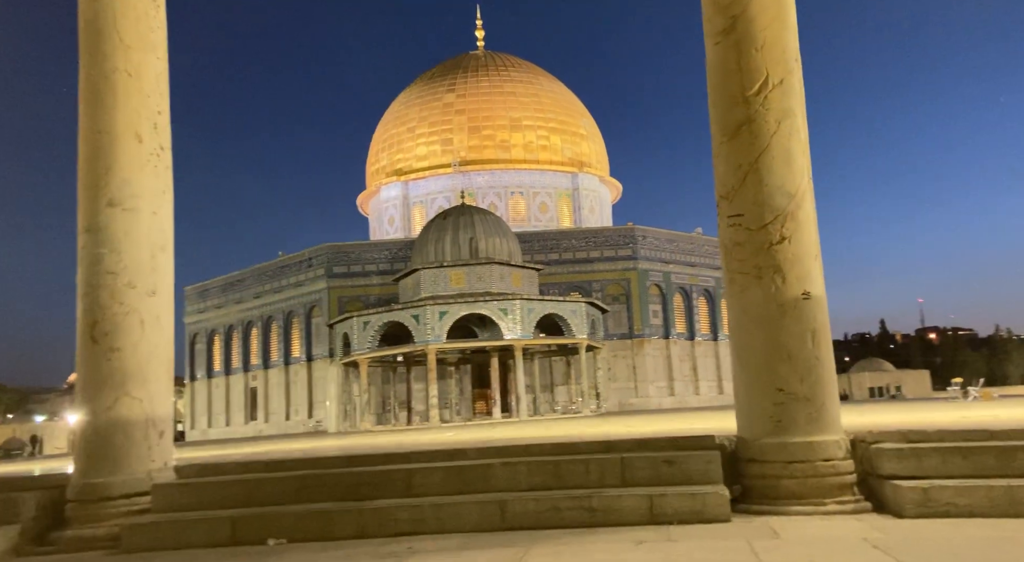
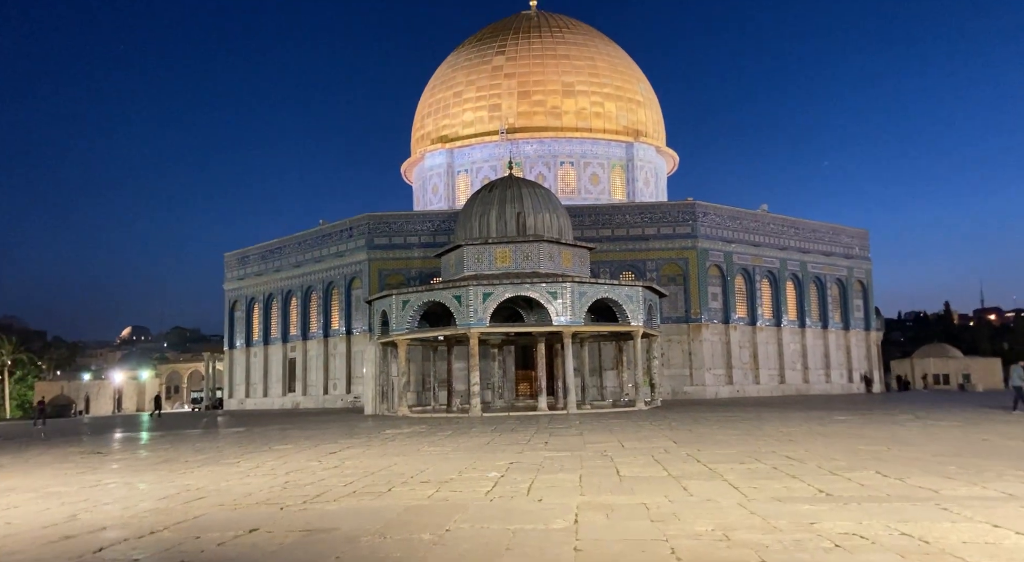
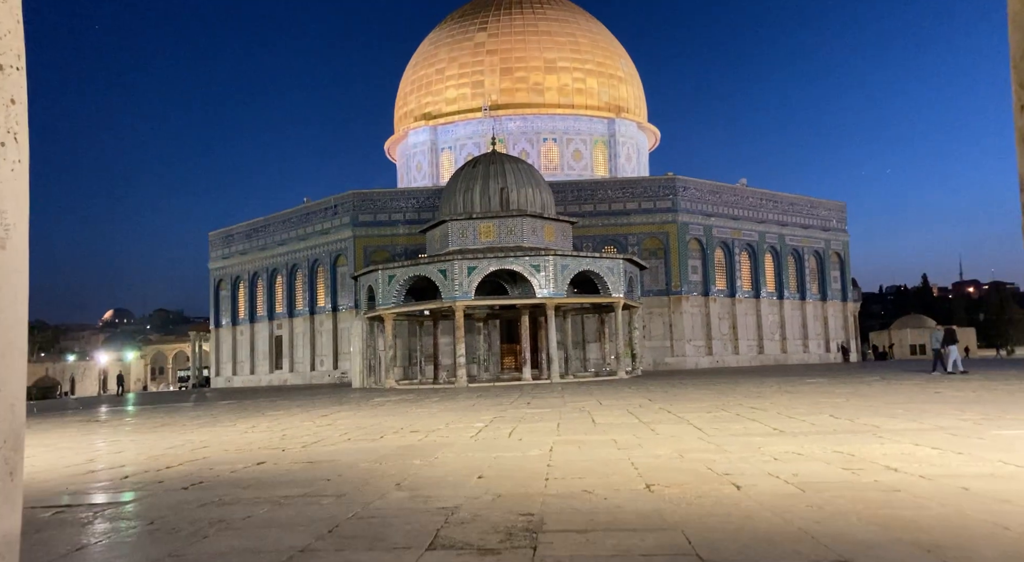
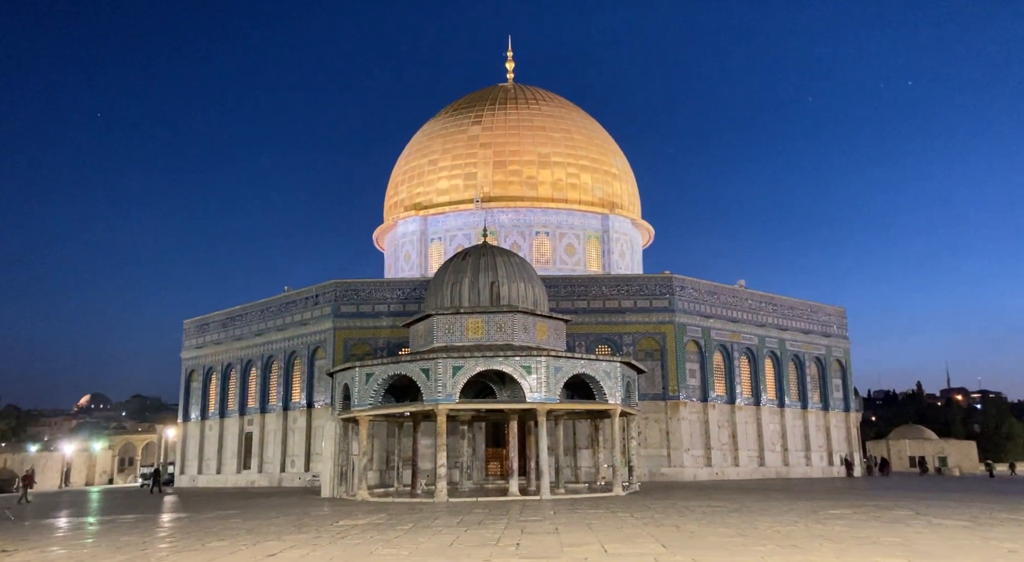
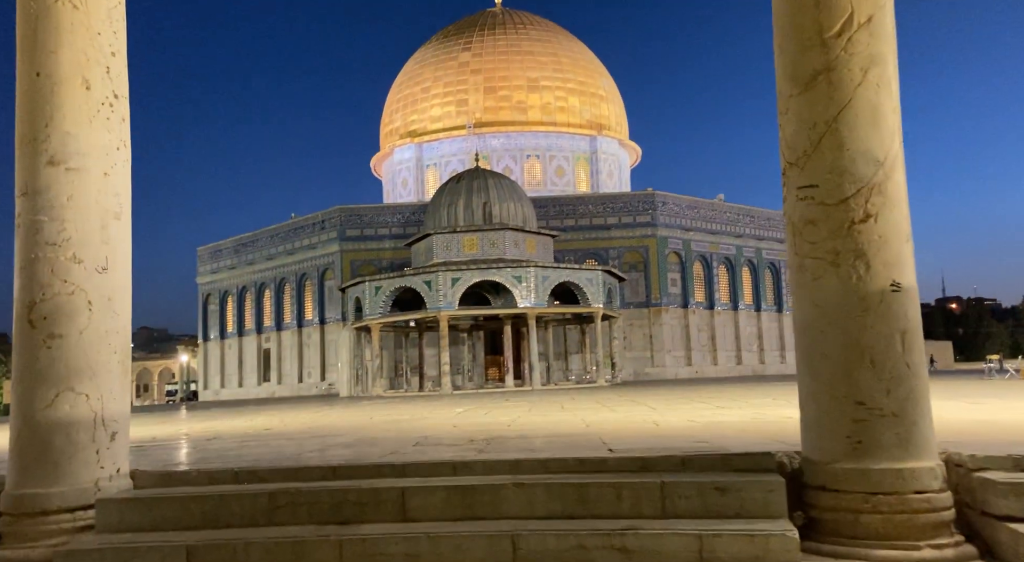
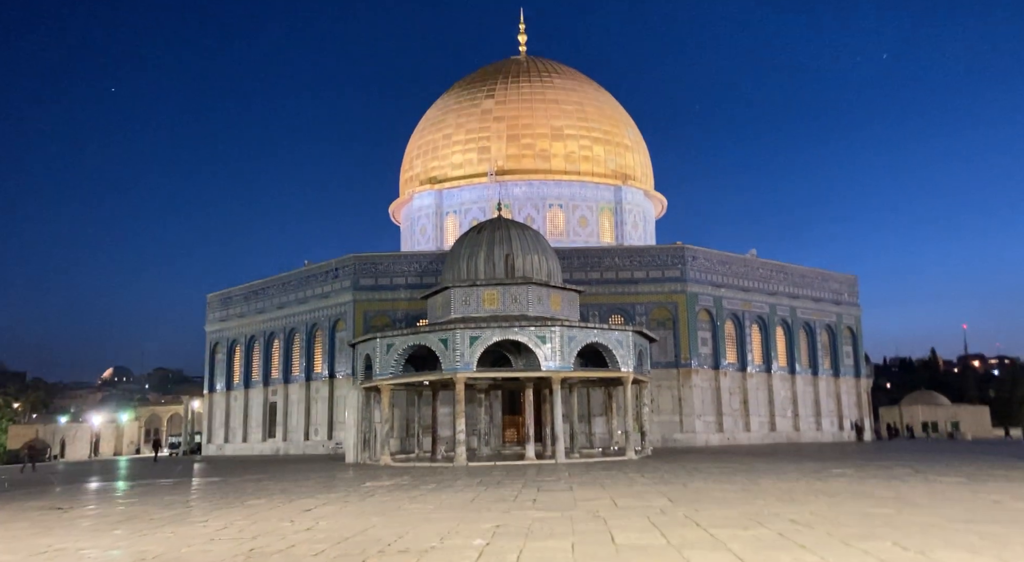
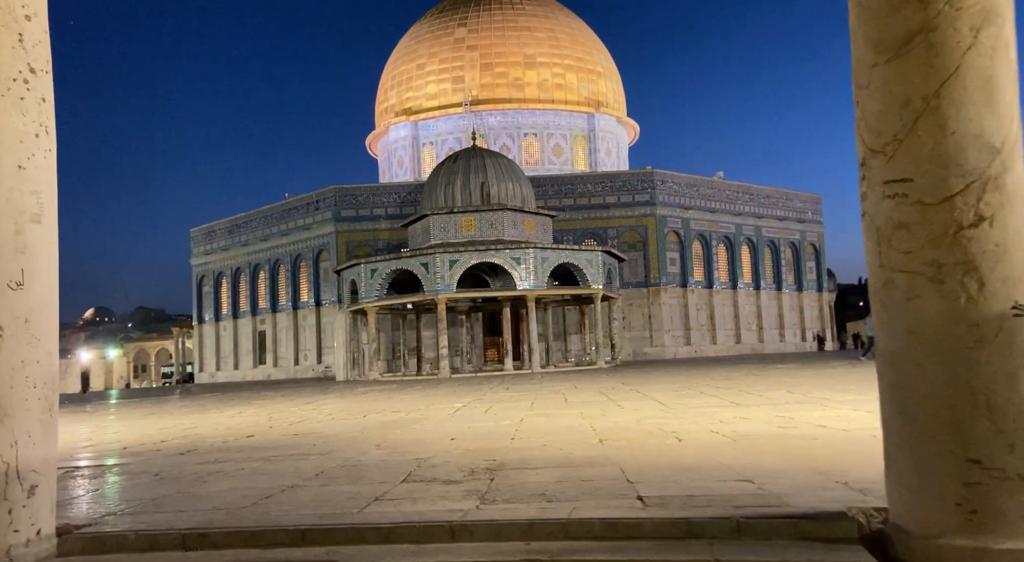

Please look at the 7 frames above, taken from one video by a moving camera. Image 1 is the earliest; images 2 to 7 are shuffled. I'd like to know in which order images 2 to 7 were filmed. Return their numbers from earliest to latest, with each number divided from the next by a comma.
5, 7, 3, 2, 6, 4
